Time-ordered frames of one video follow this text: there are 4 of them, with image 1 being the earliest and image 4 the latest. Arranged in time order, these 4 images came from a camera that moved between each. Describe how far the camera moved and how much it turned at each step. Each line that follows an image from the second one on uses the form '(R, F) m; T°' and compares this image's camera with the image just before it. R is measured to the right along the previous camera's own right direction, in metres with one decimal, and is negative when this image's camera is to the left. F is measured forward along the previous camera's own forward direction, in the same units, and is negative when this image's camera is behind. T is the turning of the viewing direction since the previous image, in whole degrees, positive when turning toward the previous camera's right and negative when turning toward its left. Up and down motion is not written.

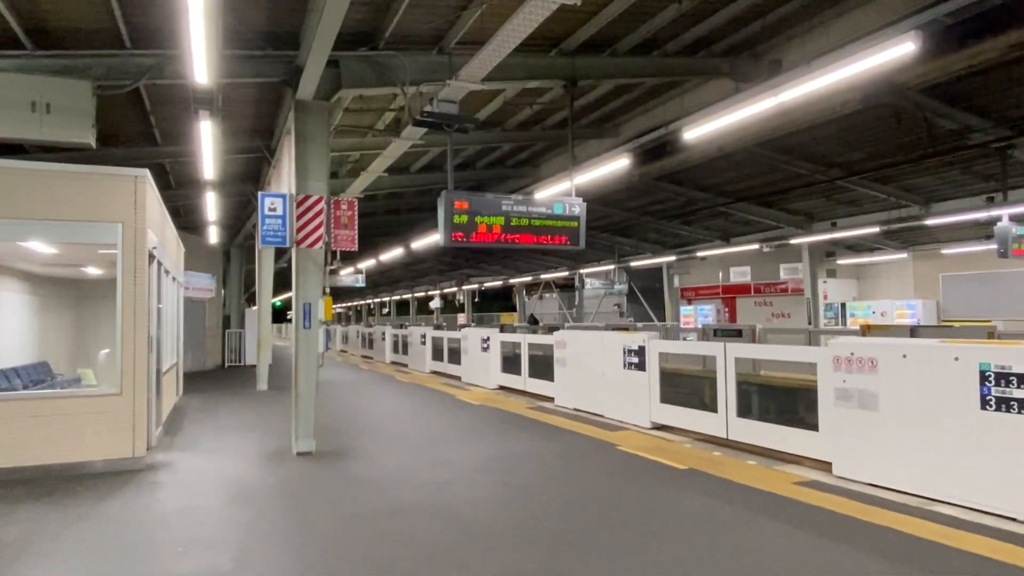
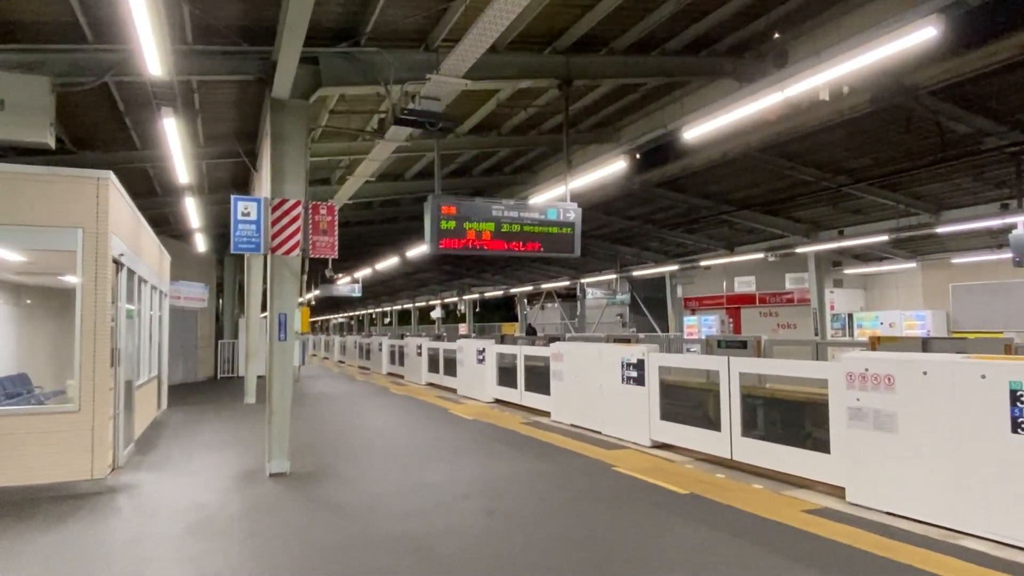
(+0.2, +0.5) m; 0°
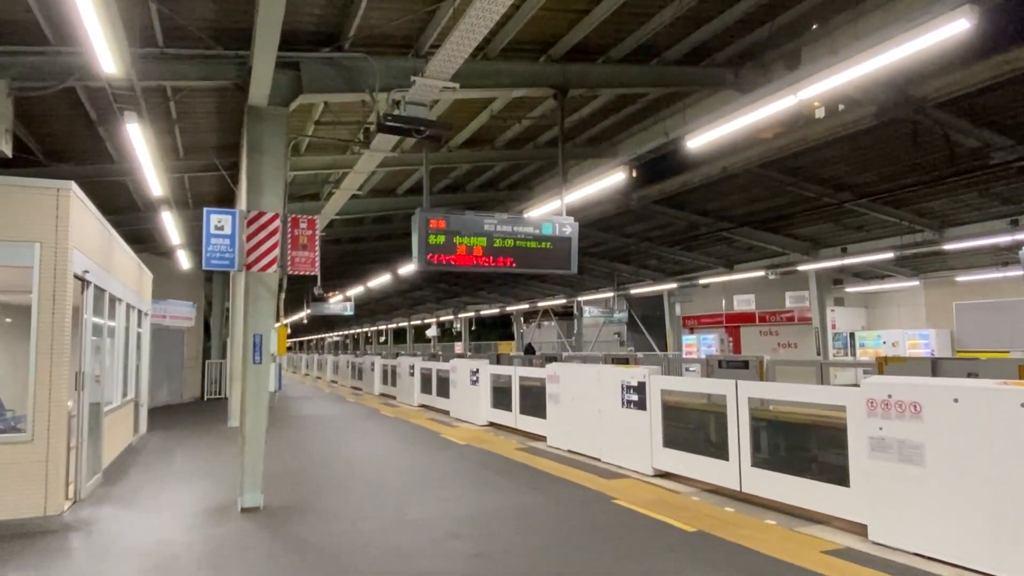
(0.0, +0.5) m; 0°
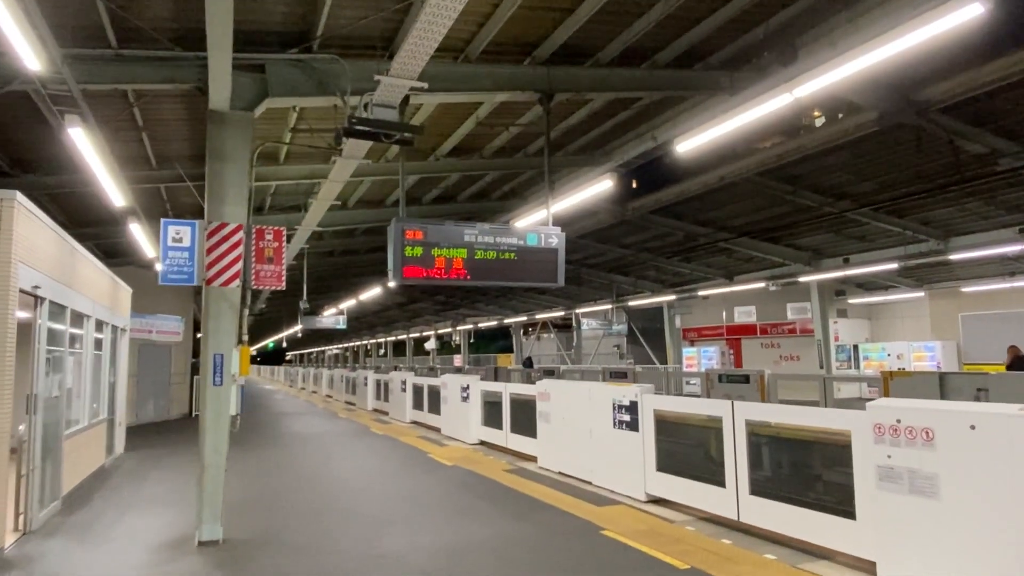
(+0.2, +0.5) m; 0°
